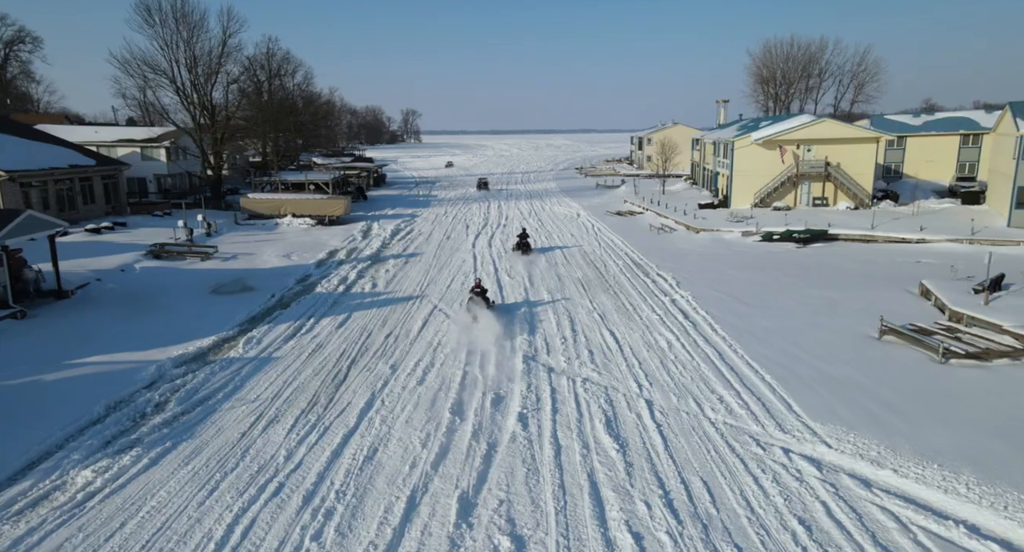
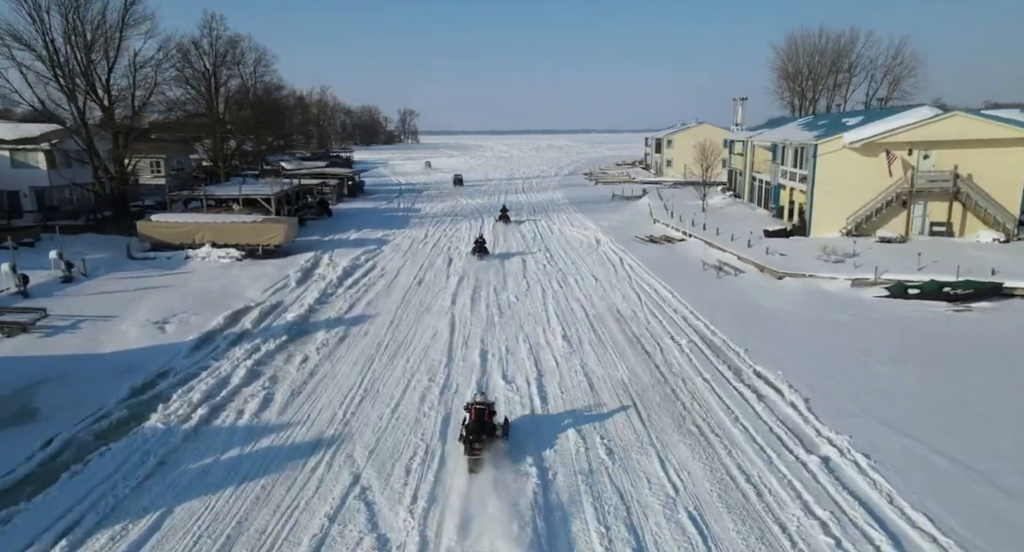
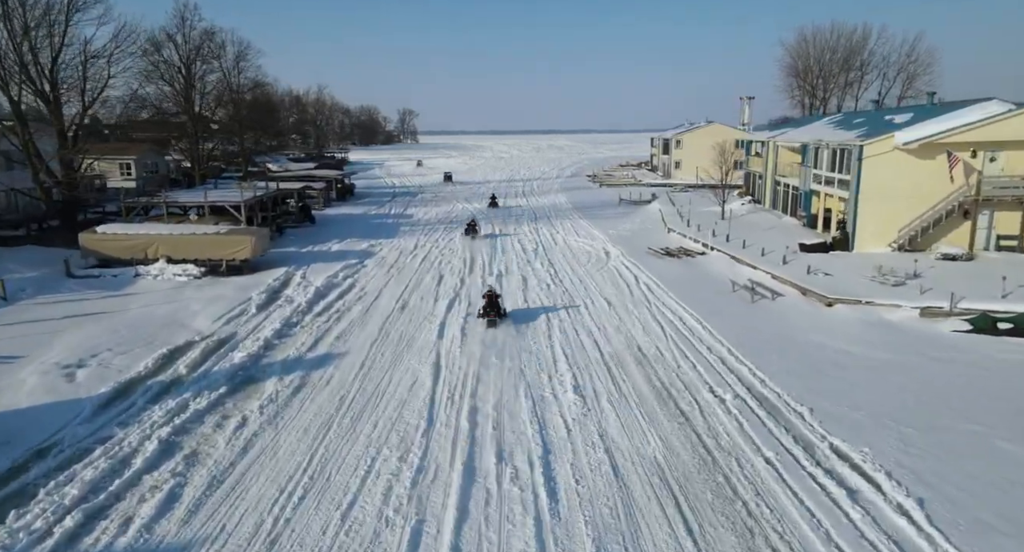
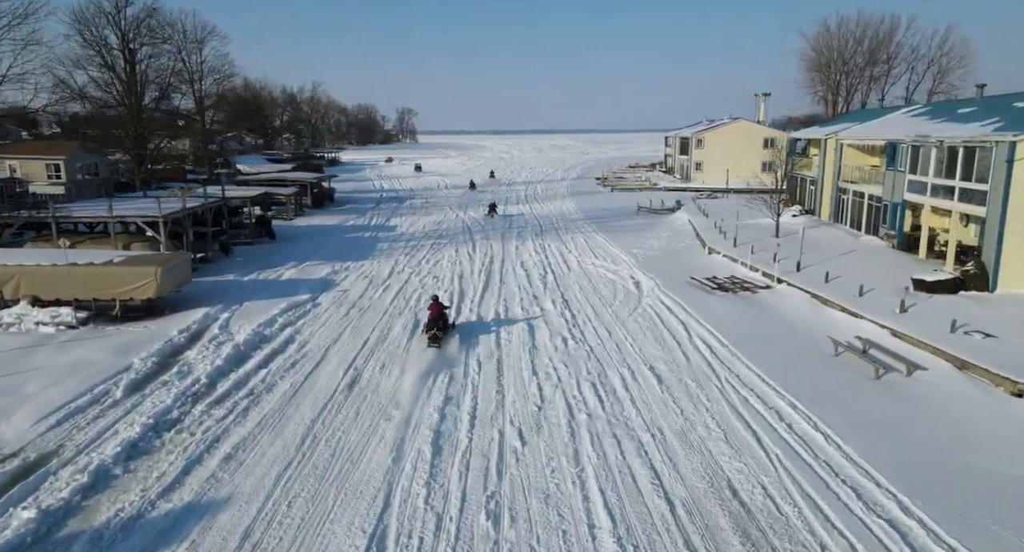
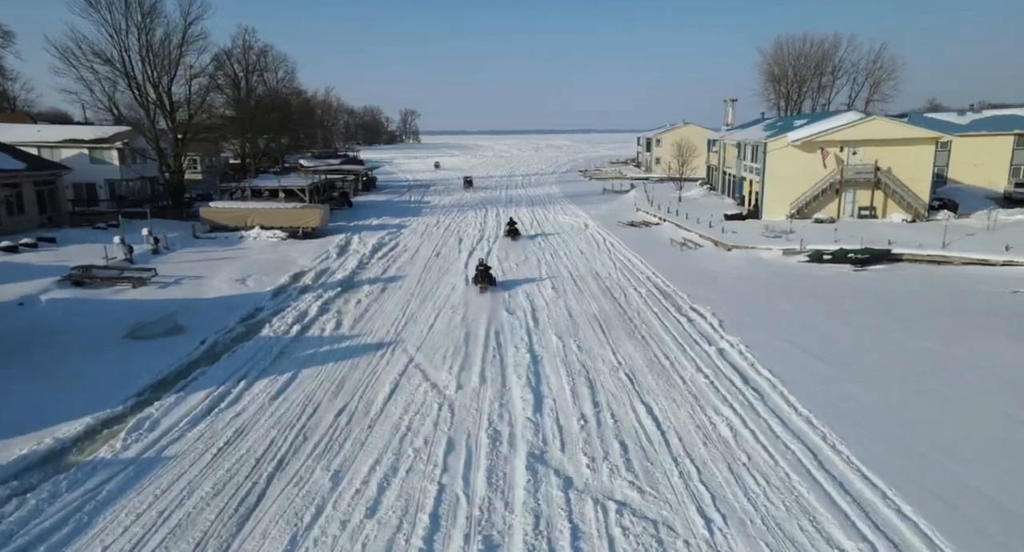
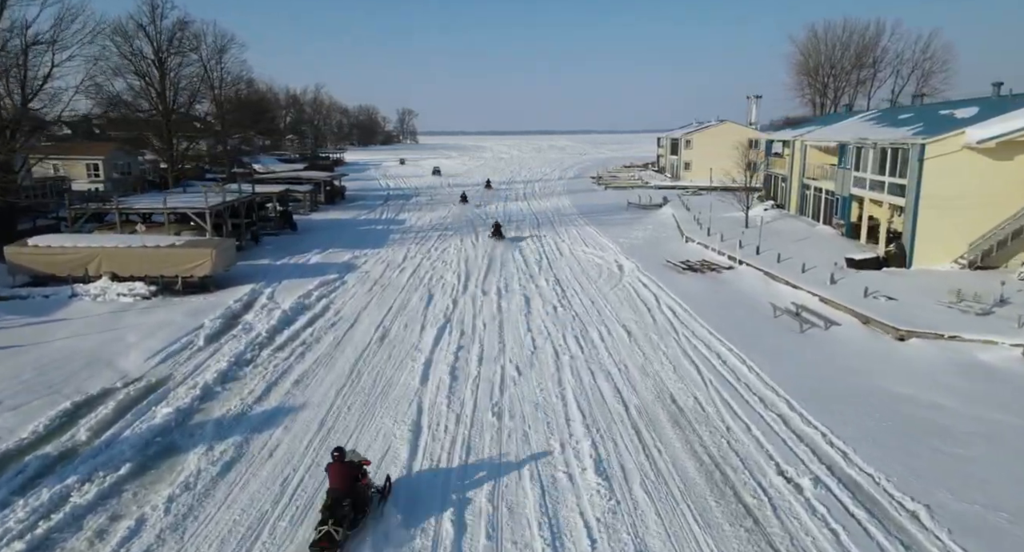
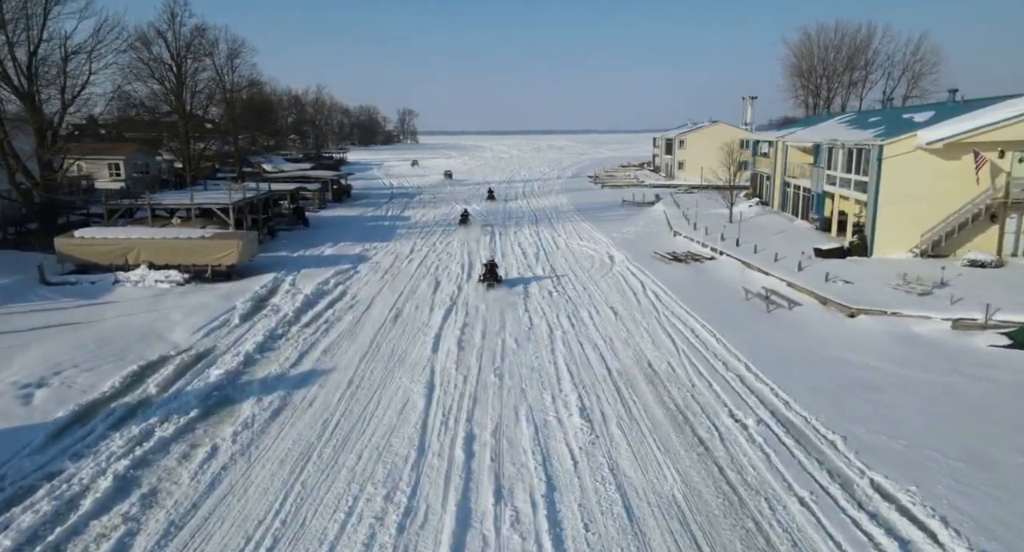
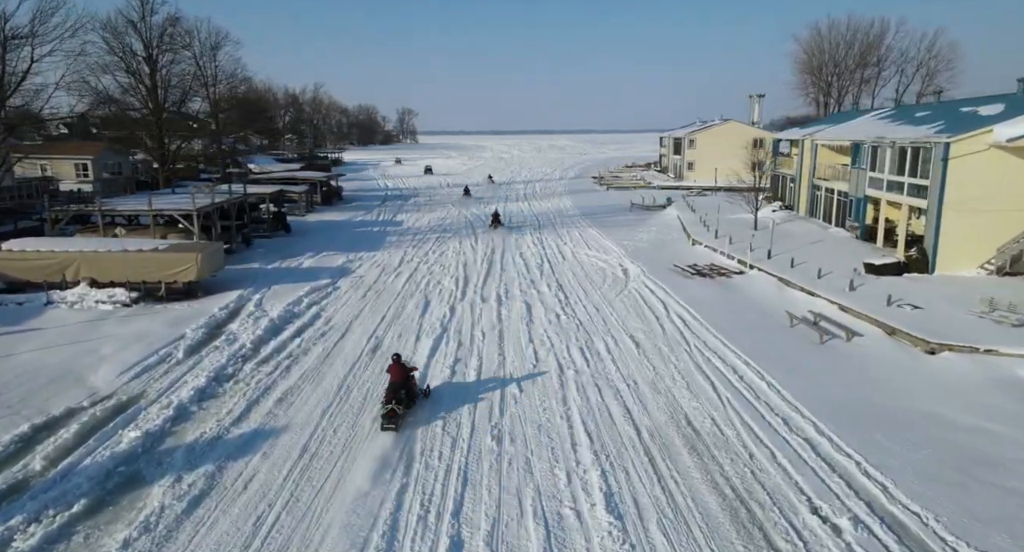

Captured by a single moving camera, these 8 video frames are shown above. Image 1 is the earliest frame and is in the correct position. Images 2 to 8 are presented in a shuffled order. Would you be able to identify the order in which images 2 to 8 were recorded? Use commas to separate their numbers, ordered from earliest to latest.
5, 2, 3, 7, 6, 8, 4
